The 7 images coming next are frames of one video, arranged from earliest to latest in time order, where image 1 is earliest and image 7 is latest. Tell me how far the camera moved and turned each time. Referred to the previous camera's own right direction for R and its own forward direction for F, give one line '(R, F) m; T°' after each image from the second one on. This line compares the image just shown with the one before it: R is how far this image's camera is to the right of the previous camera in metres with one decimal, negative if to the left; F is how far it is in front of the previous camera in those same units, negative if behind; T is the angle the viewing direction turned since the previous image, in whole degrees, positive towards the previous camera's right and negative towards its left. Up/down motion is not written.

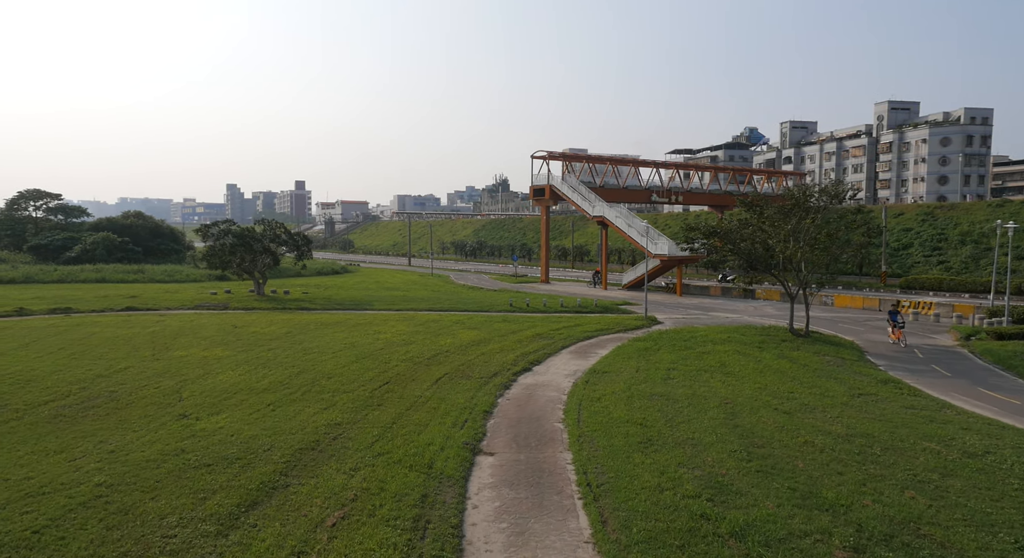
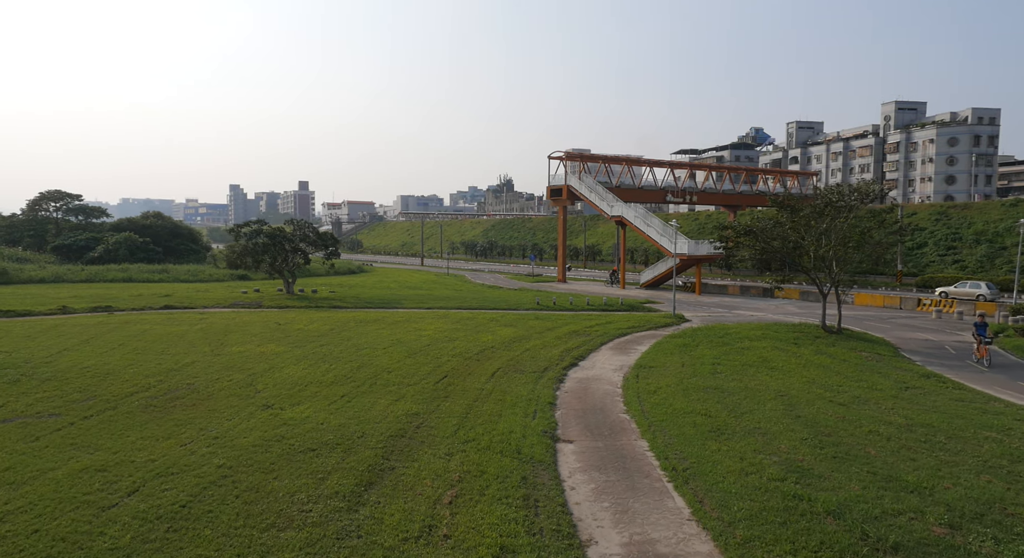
(-1.2, -0.5) m; 0°
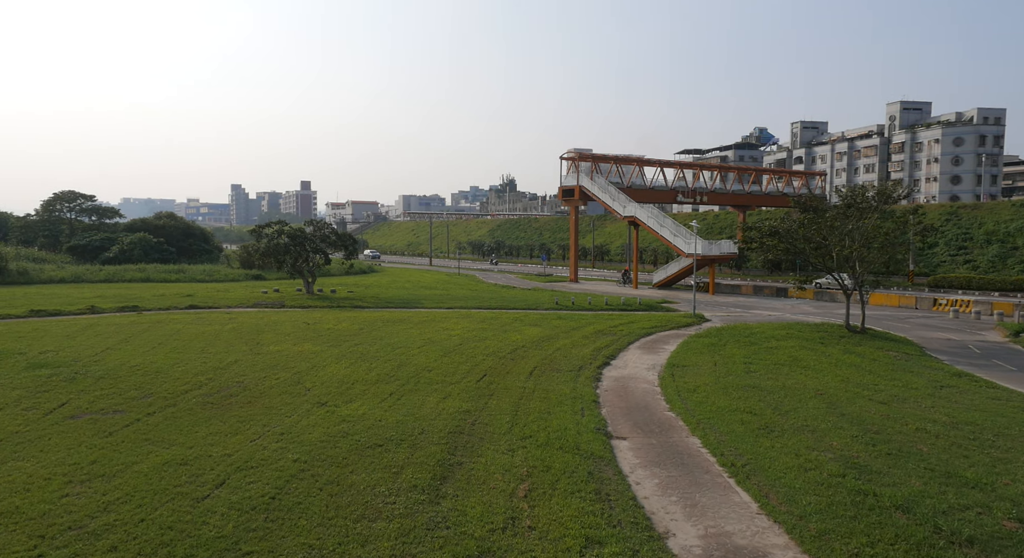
(-0.9, -0.3) m; 0°
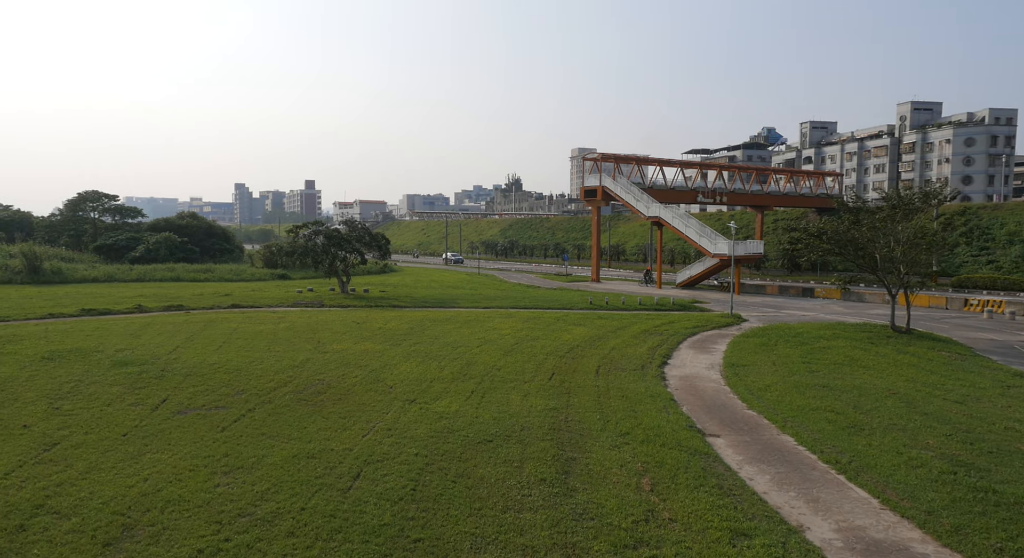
(-1.6, -0.3) m; -1°
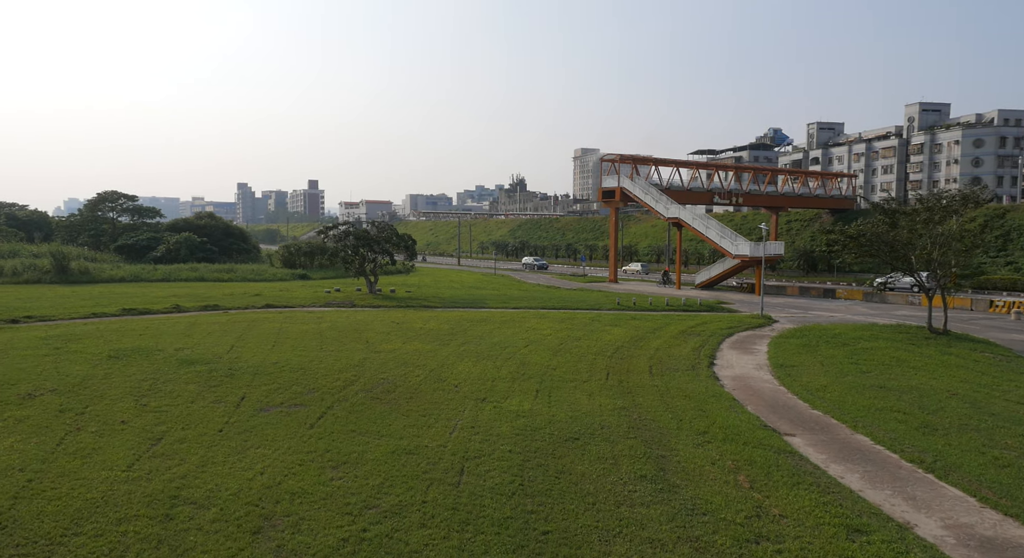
(-1.3, -0.2) m; 0°
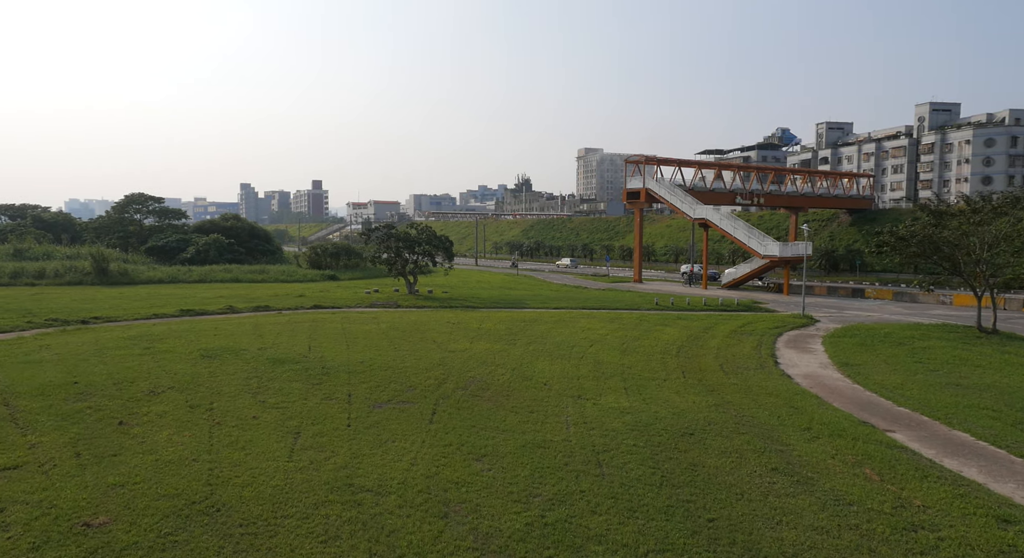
(-1.8, -0.4) m; -1°
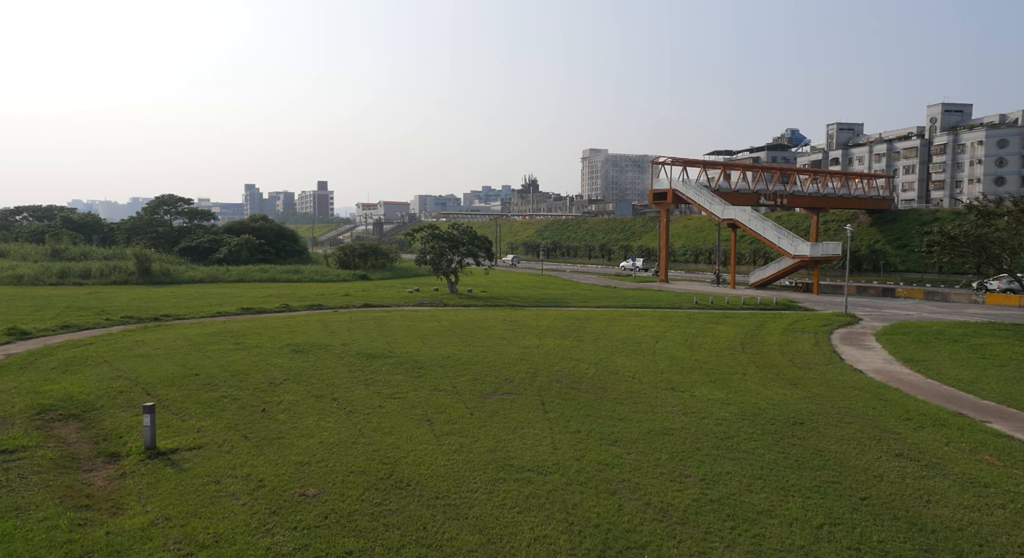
(-1.8, -0.5) m; -1°
